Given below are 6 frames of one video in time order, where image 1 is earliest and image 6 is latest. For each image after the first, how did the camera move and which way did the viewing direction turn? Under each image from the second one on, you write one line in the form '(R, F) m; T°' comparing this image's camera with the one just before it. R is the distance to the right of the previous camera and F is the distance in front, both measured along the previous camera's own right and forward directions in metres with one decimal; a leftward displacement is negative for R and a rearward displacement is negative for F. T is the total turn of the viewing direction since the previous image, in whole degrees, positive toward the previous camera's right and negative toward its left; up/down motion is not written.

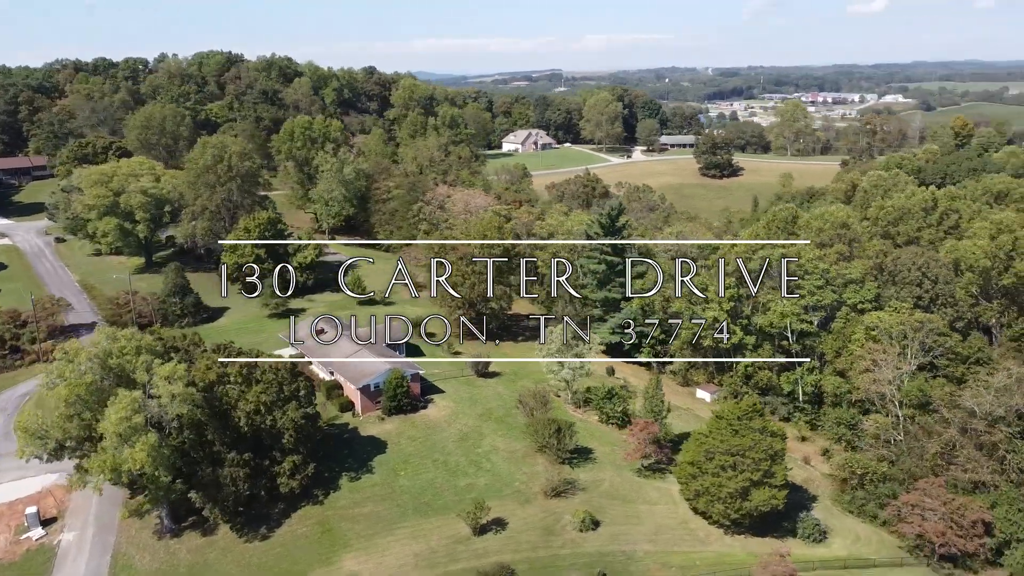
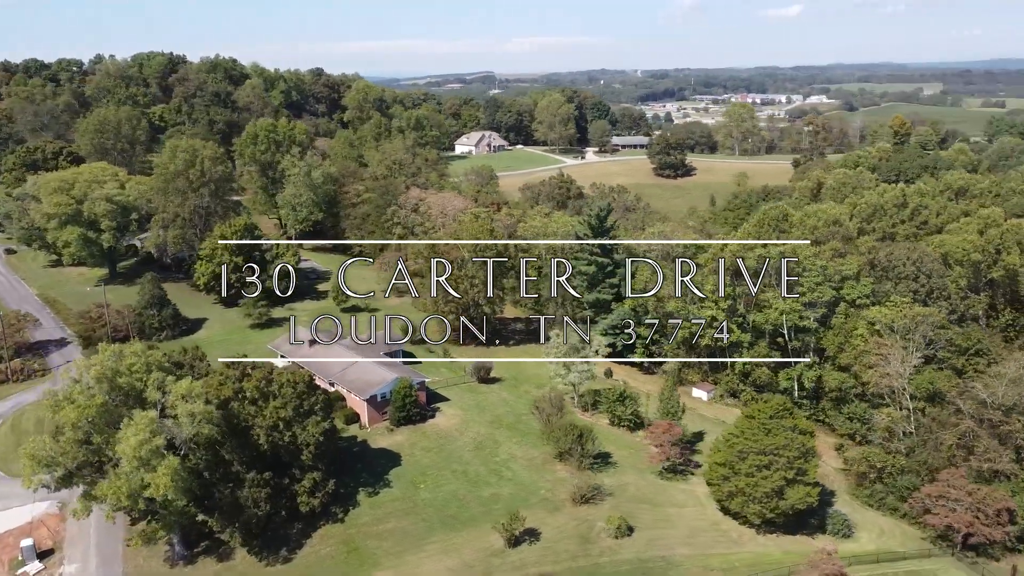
(-3.4, +0.9) m; +5°
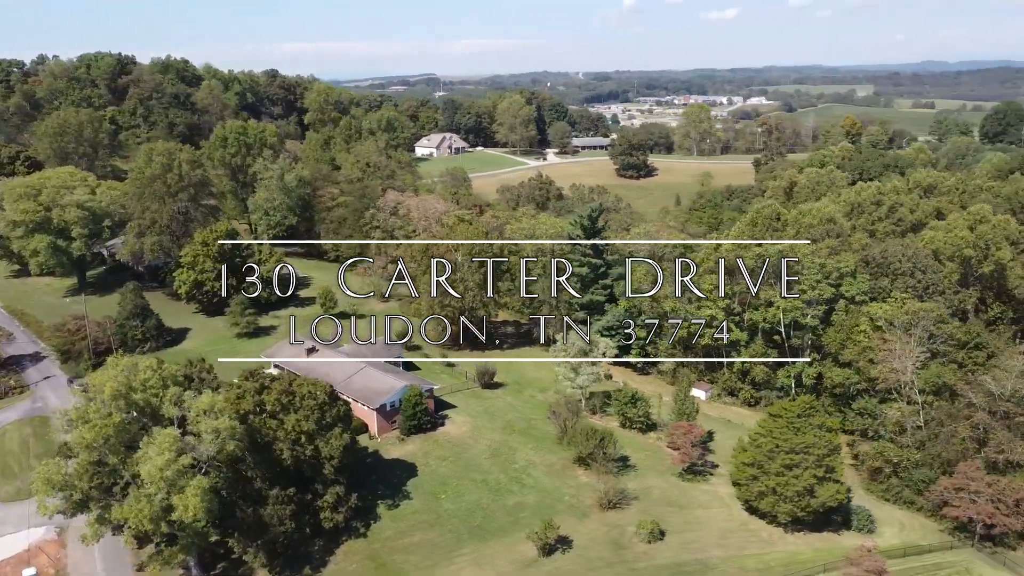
(-2.9, +0.7) m; +4°
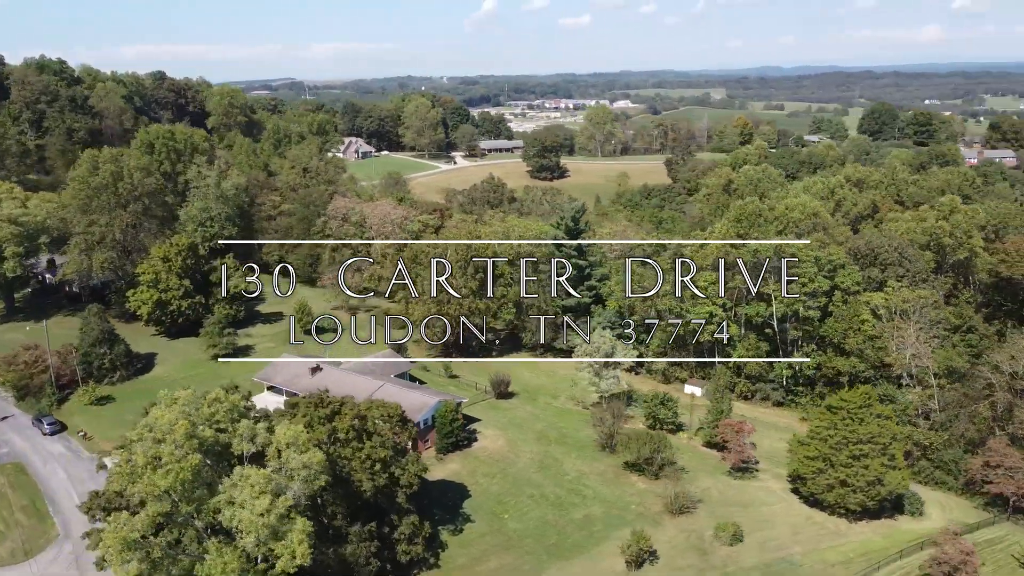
(-6.9, +2.0) m; +9°
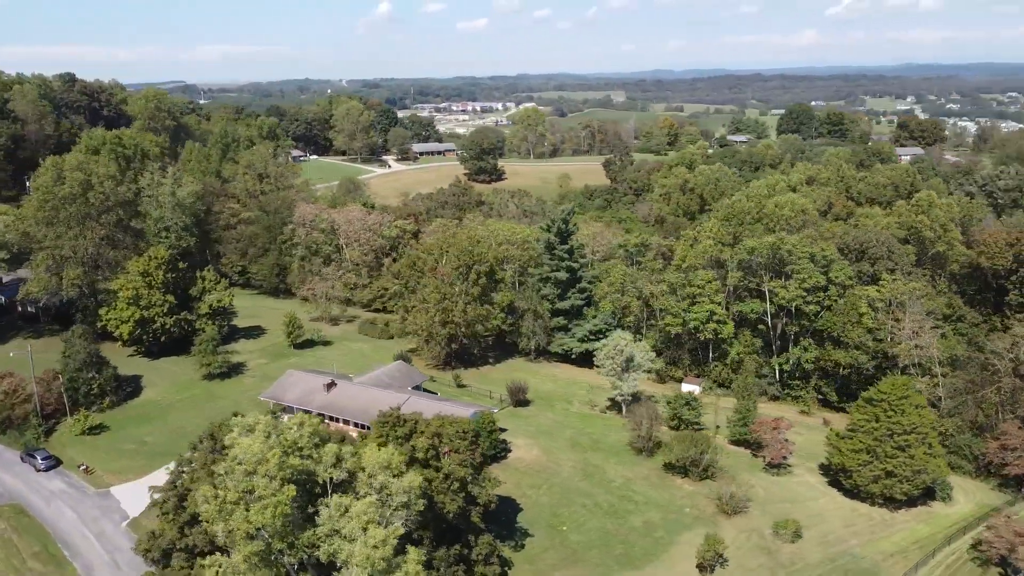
(-5.2, +1.2) m; +7°
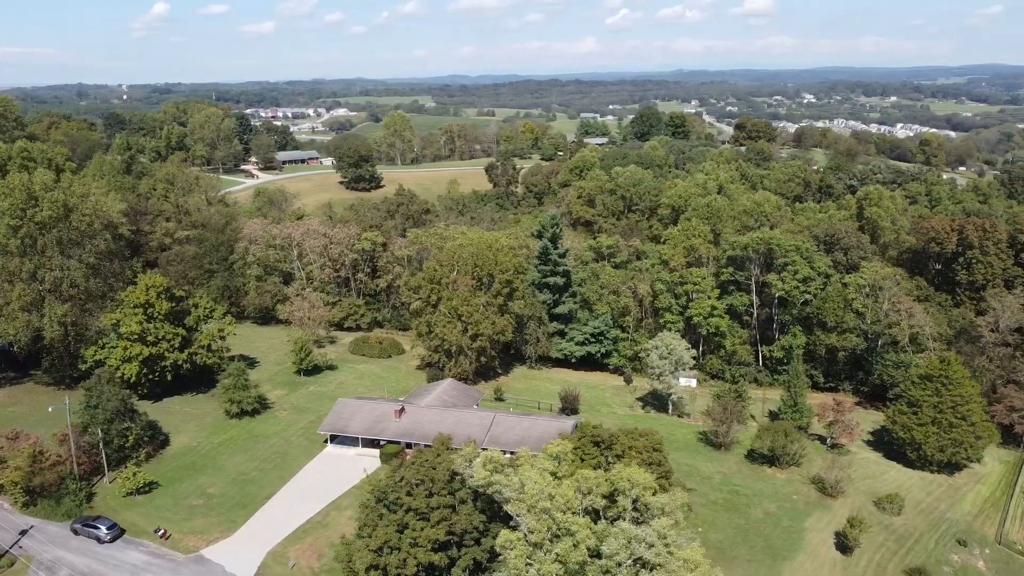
(-10.9, +2.1) m; +14°
